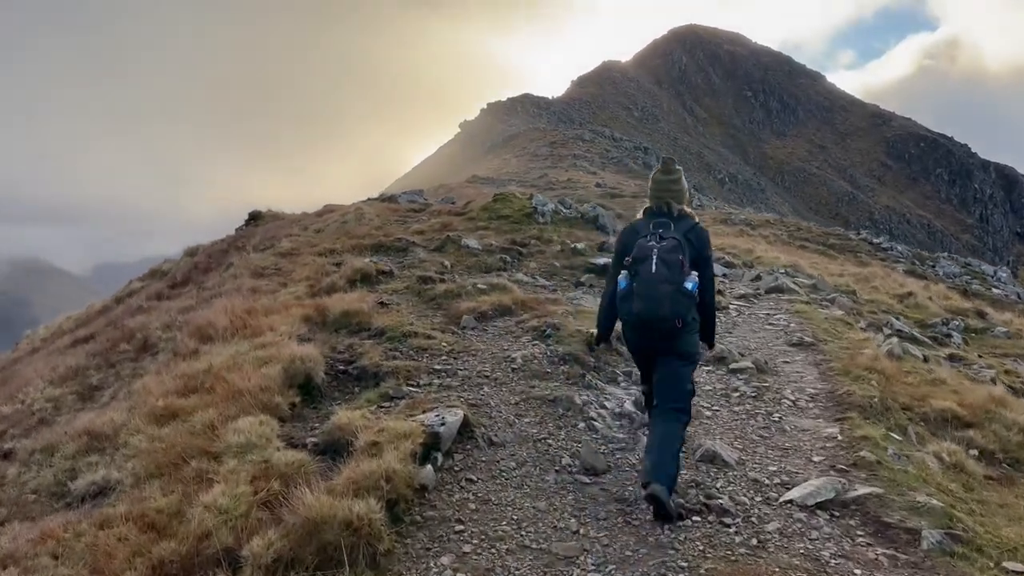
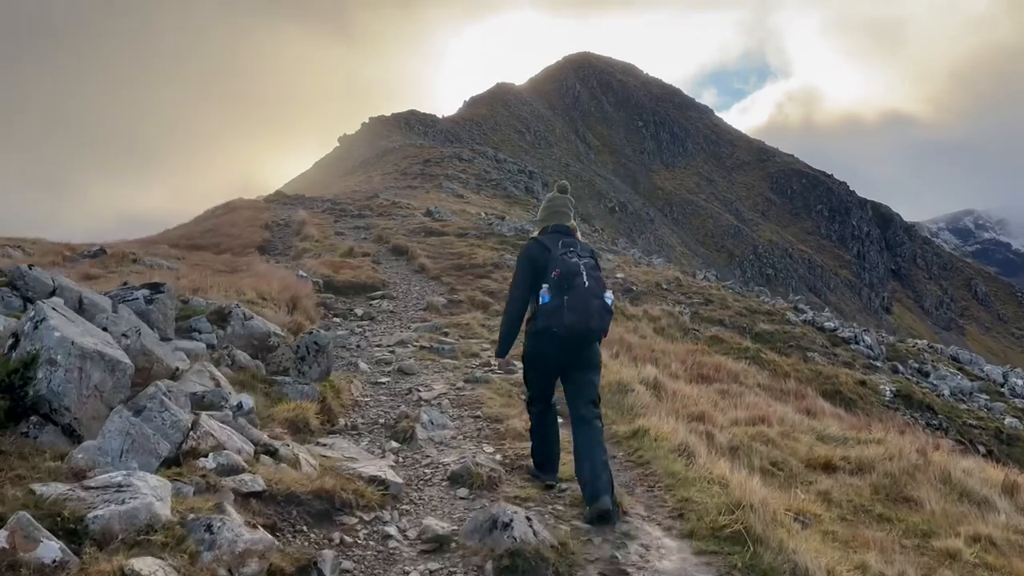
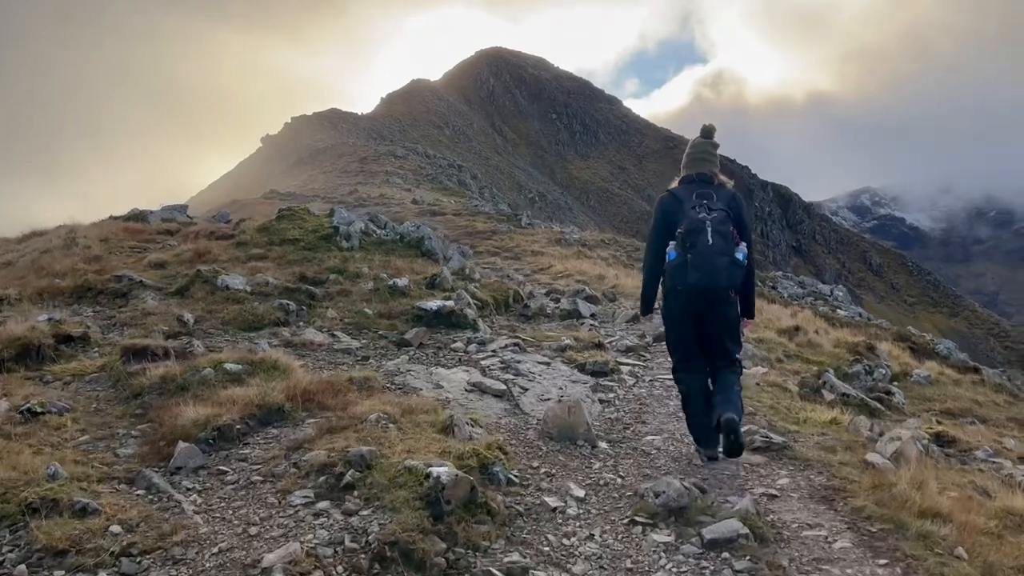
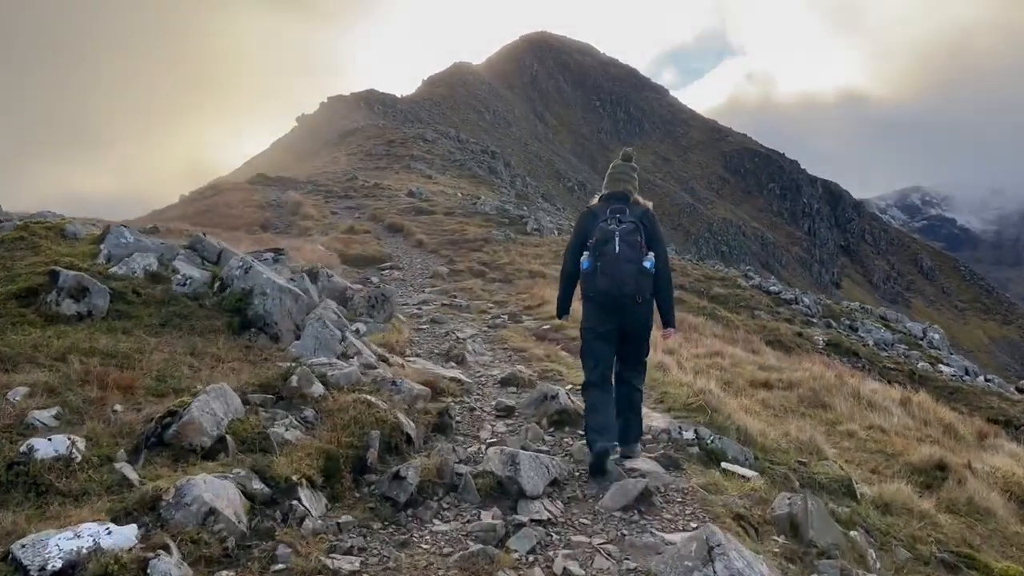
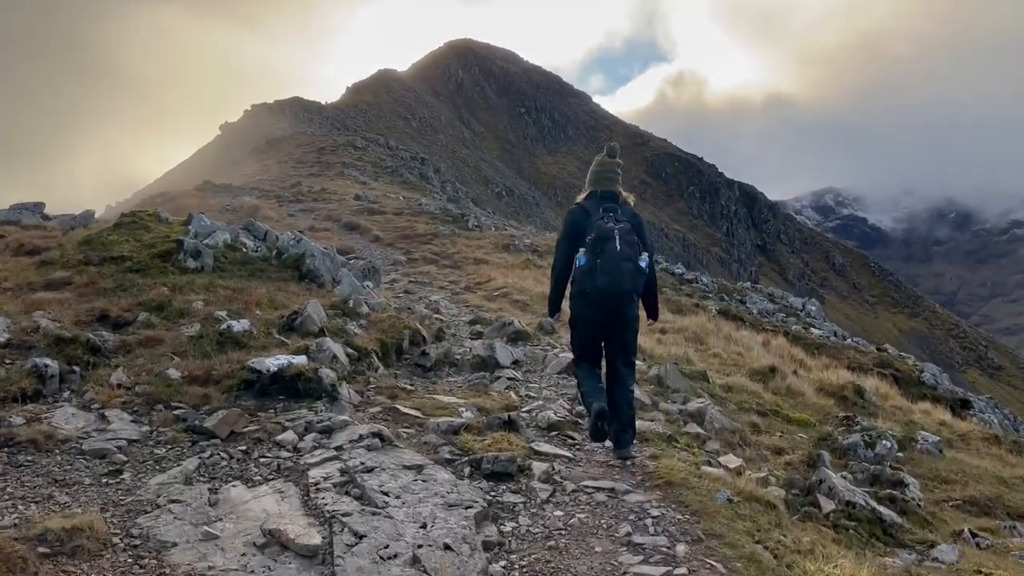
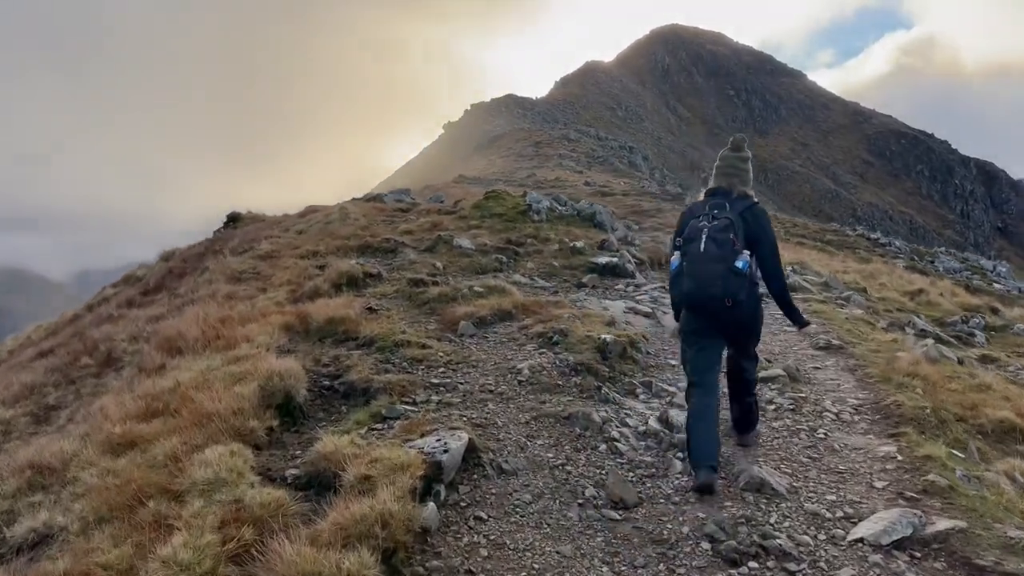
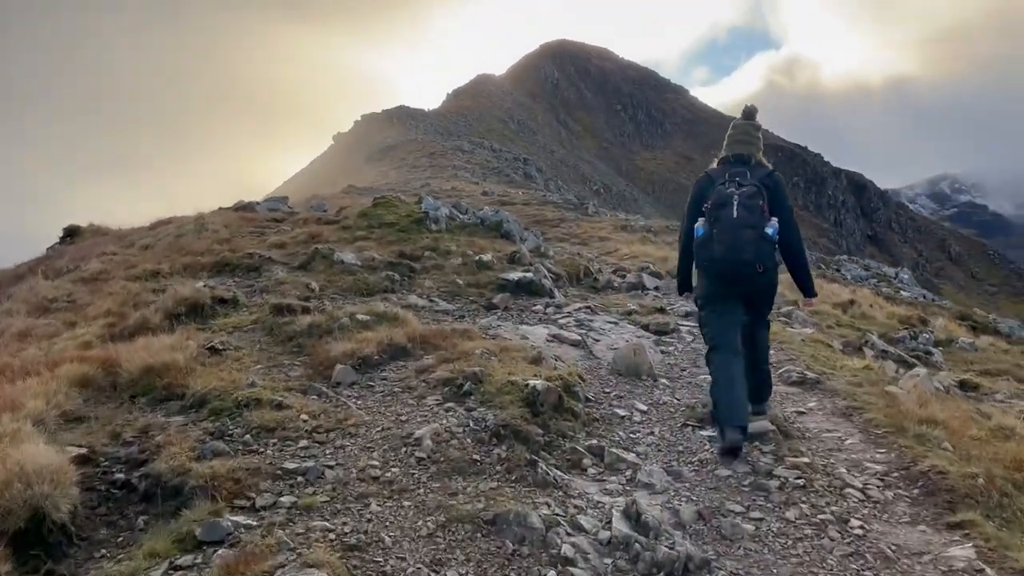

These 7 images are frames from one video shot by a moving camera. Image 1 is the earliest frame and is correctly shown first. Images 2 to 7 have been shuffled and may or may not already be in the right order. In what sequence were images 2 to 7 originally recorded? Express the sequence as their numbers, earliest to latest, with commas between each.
6, 7, 3, 5, 4, 2
